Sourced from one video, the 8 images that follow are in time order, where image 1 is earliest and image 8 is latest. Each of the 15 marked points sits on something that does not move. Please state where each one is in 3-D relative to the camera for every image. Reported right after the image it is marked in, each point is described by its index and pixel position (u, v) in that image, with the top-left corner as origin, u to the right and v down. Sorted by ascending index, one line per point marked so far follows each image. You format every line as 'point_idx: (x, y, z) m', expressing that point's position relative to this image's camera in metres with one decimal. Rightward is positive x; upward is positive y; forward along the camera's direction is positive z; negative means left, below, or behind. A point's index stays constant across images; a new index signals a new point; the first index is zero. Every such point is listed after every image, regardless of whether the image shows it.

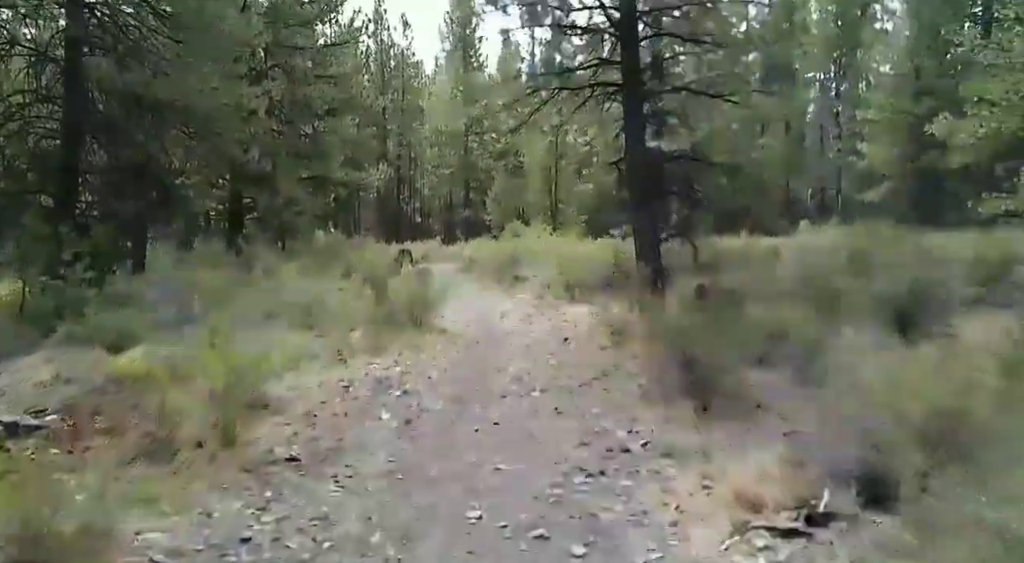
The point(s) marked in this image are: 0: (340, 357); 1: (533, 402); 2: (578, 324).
0: (-1.9, -0.9, +9.2) m
1: (+0.2, -1.1, +7.3) m
2: (+1.0, -0.6, +11.7) m
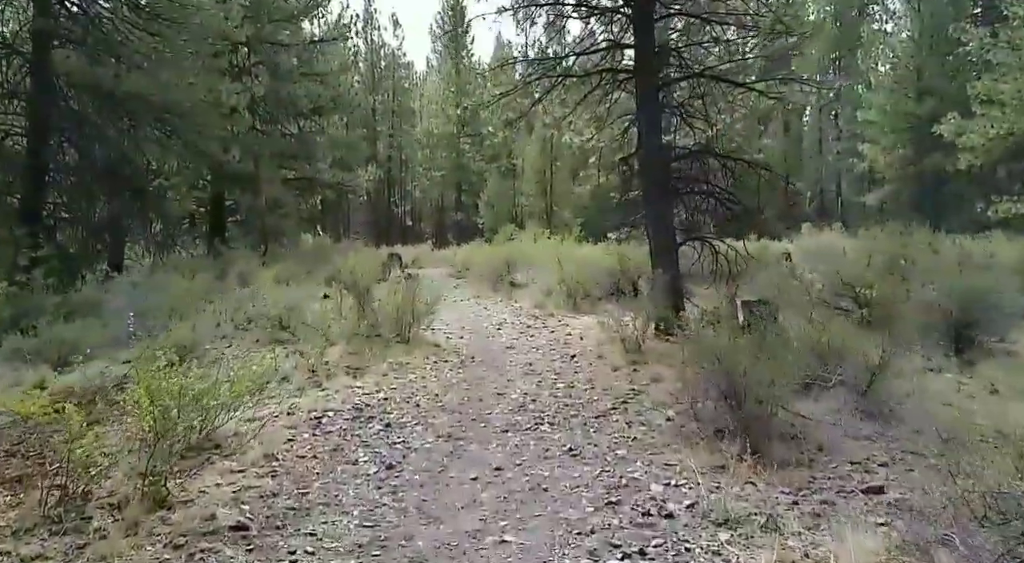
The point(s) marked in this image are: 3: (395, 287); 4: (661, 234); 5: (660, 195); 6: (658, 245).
0: (-1.8, -1.0, +8.0) m
1: (+0.2, -1.2, +6.1) m
2: (+0.9, -0.7, +10.5) m
3: (-1.7, -0.1, +11.9) m
4: (+1.8, +0.6, +9.5) m
5: (+1.8, +1.0, +9.6) m
6: (+1.7, +0.4, +9.6) m
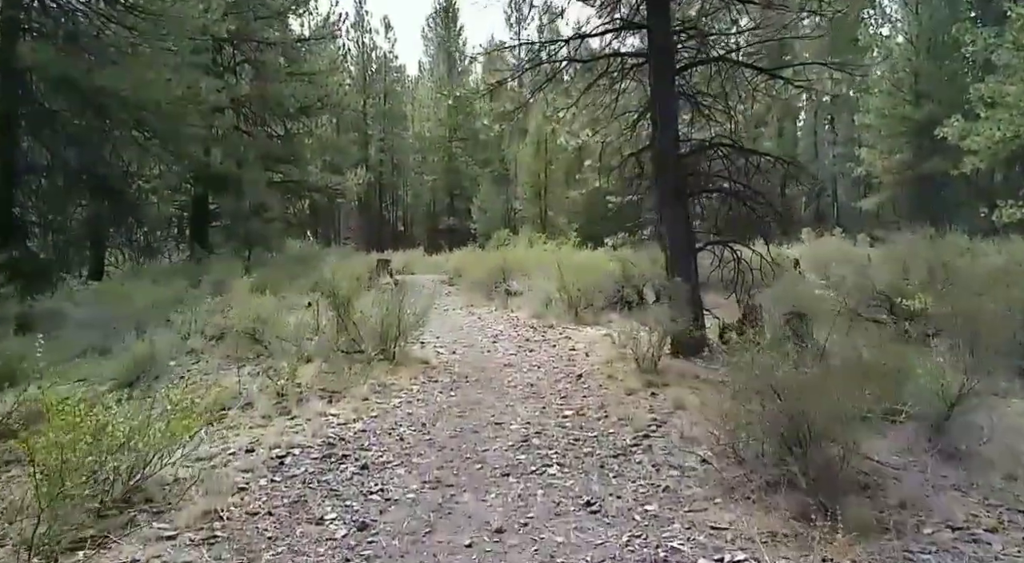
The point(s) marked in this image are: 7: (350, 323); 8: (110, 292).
0: (-1.9, -1.1, +6.9) m
1: (+0.2, -1.2, +5.0) m
2: (+0.9, -0.8, +9.4) m
3: (-1.7, -0.2, +10.8) m
4: (+1.7, +0.5, +8.5) m
5: (+1.7, +0.9, +8.5) m
6: (+1.7, +0.3, +8.5) m
7: (-1.8, -0.5, +9.2) m
8: (-6.1, -0.2, +12.5) m
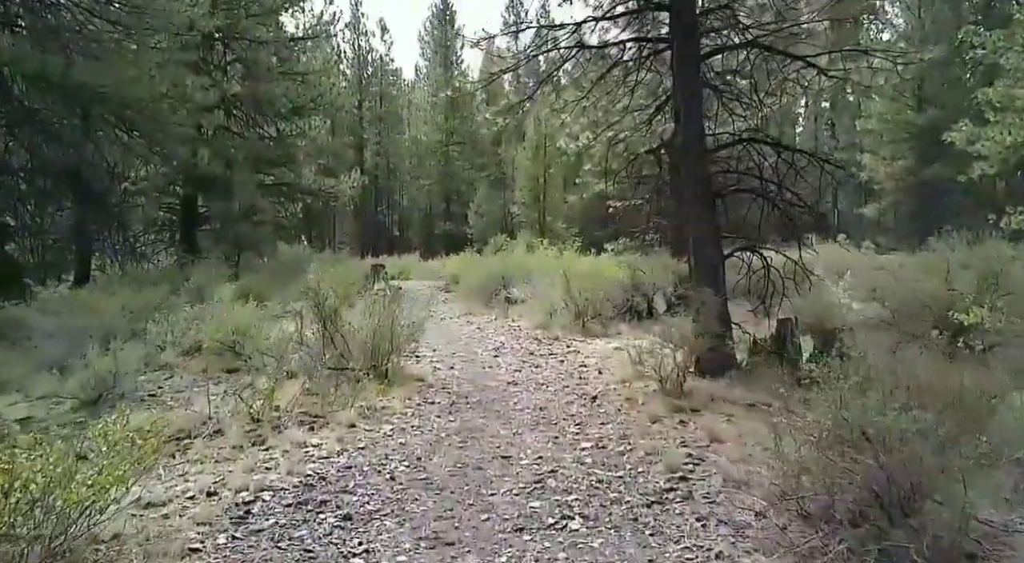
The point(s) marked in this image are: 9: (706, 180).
0: (-1.8, -1.1, +6.0) m
1: (+0.3, -1.3, +4.1) m
2: (+1.0, -0.9, +8.5) m
3: (-1.7, -0.3, +9.9) m
4: (+1.8, +0.4, +7.6) m
5: (+1.8, +0.8, +7.6) m
6: (+1.8, +0.2, +7.6) m
7: (-1.8, -0.5, +8.3) m
8: (-6.0, -0.3, +11.5) m
9: (+1.8, +1.0, +7.7) m
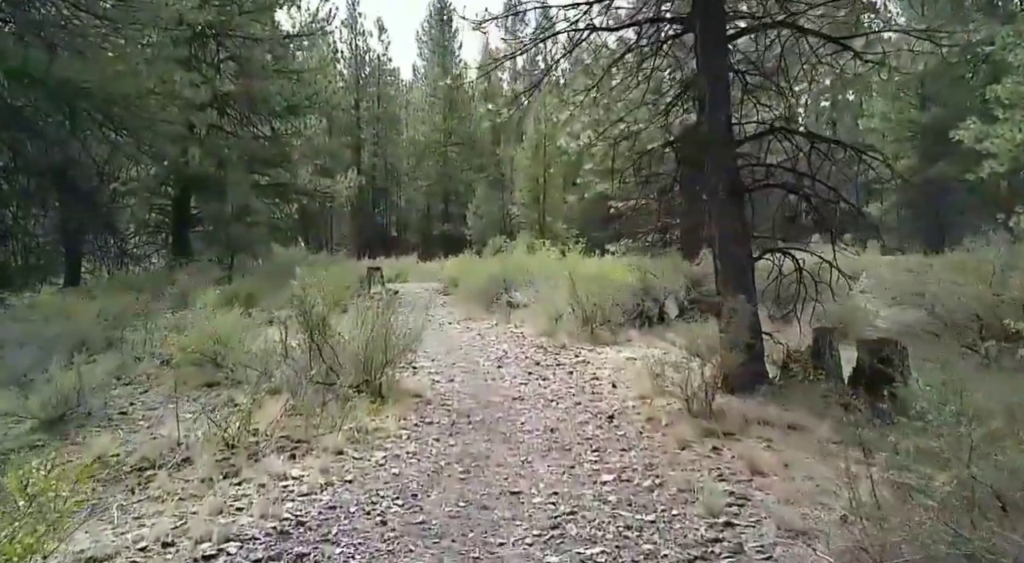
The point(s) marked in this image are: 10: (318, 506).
0: (-1.7, -1.2, +5.3) m
1: (+0.4, -1.4, +3.4) m
2: (+1.0, -1.0, +7.8) m
3: (-1.6, -0.3, +9.2) m
4: (+1.9, +0.3, +6.9) m
5: (+1.9, +0.8, +6.9) m
6: (+1.8, +0.2, +6.9) m
7: (-1.7, -0.6, +7.5) m
8: (-6.0, -0.3, +10.8) m
9: (+1.9, +0.9, +6.9) m
10: (-1.1, -1.2, +4.5) m
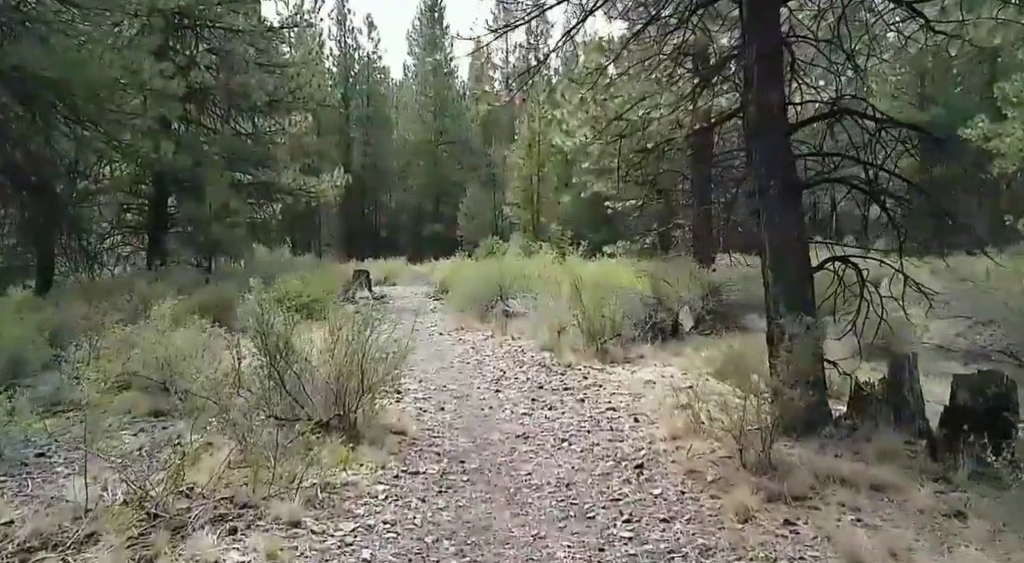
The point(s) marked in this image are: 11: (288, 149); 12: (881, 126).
0: (-1.7, -1.3, +4.0) m
1: (+0.4, -1.5, +2.1) m
2: (+1.0, -1.1, +6.5) m
3: (-1.6, -0.4, +7.9) m
4: (+1.9, +0.2, +5.6) m
5: (+1.9, +0.7, +5.6) m
6: (+1.8, +0.1, +5.6) m
7: (-1.7, -0.7, +6.2) m
8: (-6.0, -0.4, +9.4) m
9: (+1.9, +0.8, +5.6) m
10: (-1.0, -1.3, +3.2) m
11: (-5.2, +3.1, +19.0) m
12: (+2.6, +1.1, +5.8) m
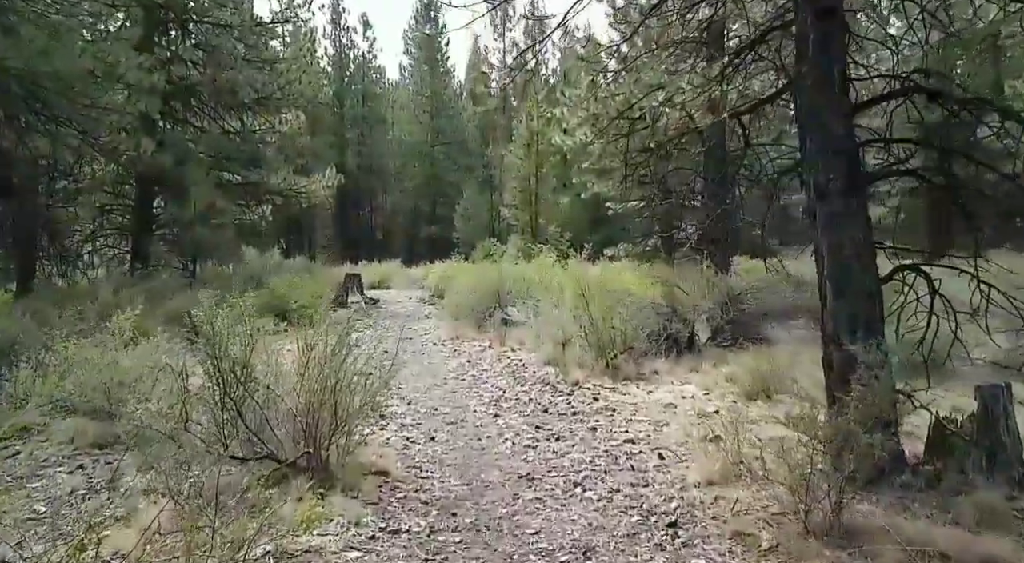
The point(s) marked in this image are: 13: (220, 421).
0: (-1.7, -1.4, +2.9) m
1: (+0.5, -1.5, +1.1) m
2: (+1.0, -1.1, +5.5) m
3: (-1.6, -0.5, +6.8) m
4: (+1.9, +0.1, +4.6) m
5: (+1.9, +0.6, +4.6) m
6: (+1.9, 0.0, +4.6) m
7: (-1.7, -0.8, +5.2) m
8: (-6.0, -0.5, +8.4) m
9: (+1.9, +0.7, +4.6) m
10: (-1.0, -1.4, +2.2) m
11: (-5.2, +3.0, +18.0) m
12: (+2.6, +1.0, +4.8) m
13: (-1.8, -0.9, +5.1) m
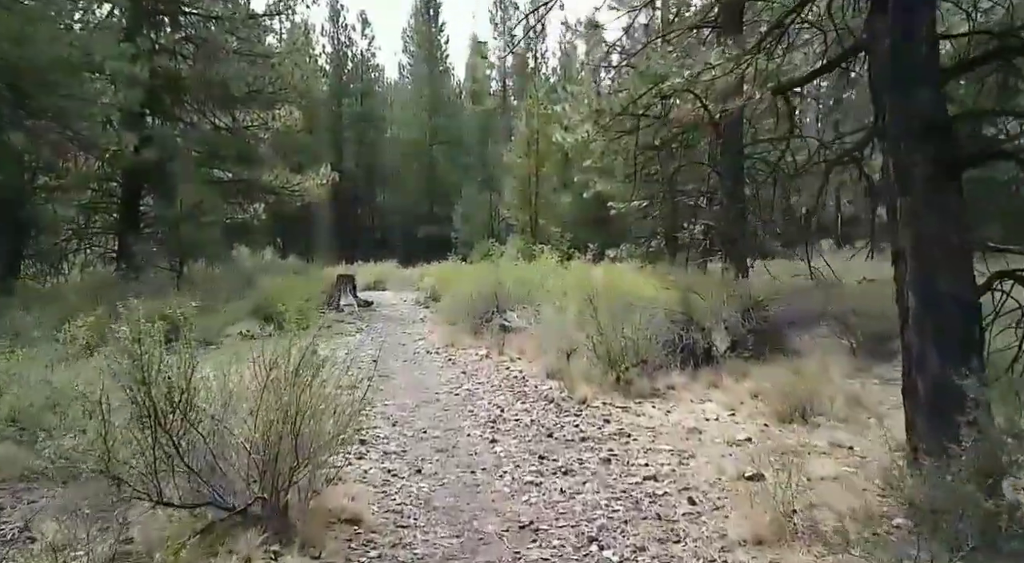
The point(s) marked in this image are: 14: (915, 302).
0: (-1.7, -1.4, +2.0) m
1: (+0.5, -1.6, +0.1) m
2: (+1.0, -1.2, +4.5) m
3: (-1.6, -0.6, +5.9) m
4: (+1.9, +0.1, +3.6) m
5: (+1.9, +0.6, +3.7) m
6: (+1.9, 0.0, +3.7) m
7: (-1.7, -0.8, +4.2) m
8: (-6.0, -0.6, +7.4) m
9: (+1.9, +0.7, +3.7) m
10: (-1.0, -1.4, +1.3) m
11: (-5.2, +3.0, +17.0) m
12: (+2.6, +0.9, +3.9) m
13: (-1.8, -0.9, +4.2) m
14: (+1.8, -0.1, +3.7) m
